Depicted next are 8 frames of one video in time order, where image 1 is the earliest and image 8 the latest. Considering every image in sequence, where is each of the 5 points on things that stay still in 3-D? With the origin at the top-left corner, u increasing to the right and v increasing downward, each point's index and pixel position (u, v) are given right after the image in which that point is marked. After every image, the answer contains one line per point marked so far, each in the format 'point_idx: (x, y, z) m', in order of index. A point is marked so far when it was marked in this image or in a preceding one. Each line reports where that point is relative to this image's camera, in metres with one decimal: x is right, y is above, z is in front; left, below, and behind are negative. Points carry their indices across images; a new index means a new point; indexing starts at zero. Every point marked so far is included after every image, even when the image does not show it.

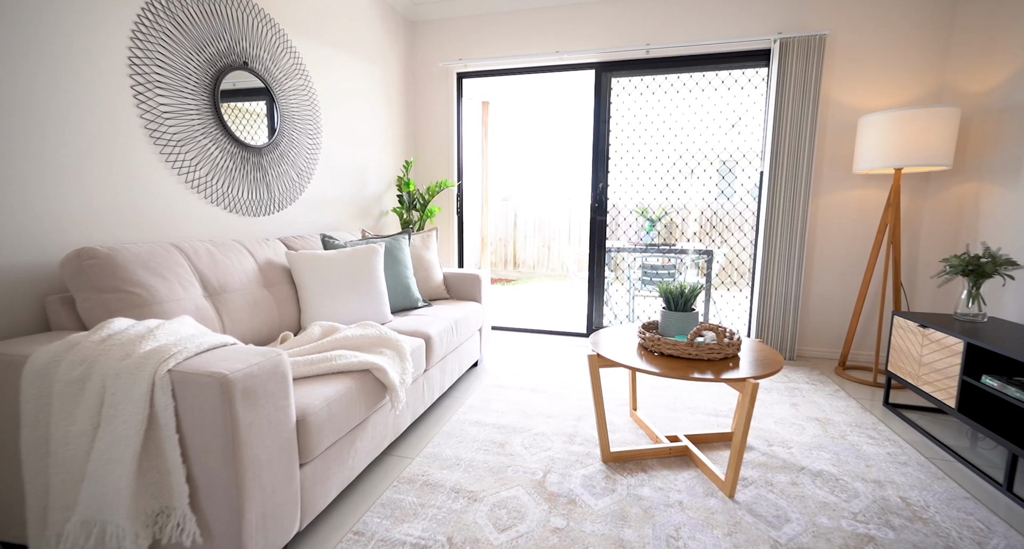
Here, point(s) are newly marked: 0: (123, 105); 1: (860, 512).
0: (-1.5, +0.7, +1.6) m
1: (+1.2, -0.8, +1.4) m
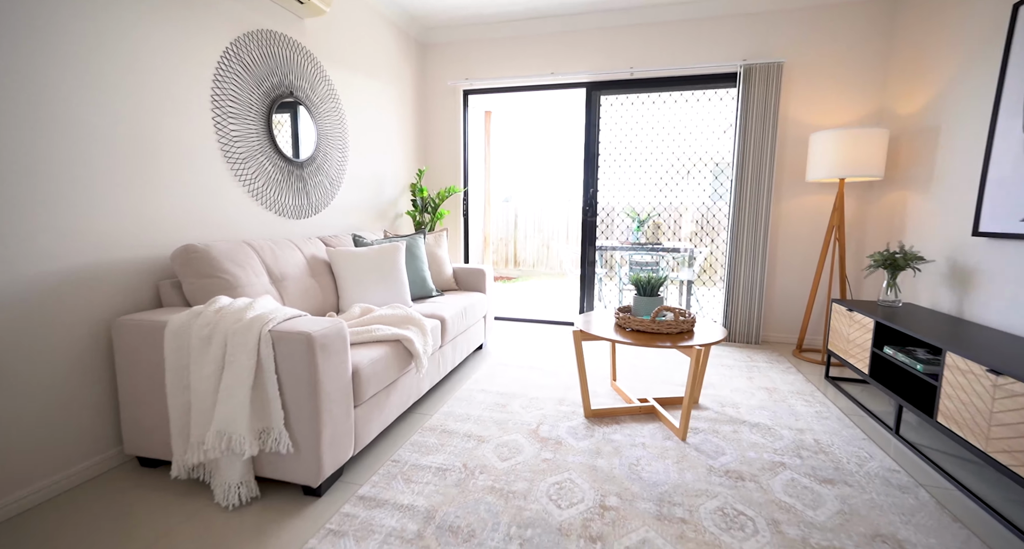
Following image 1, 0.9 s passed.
0: (-1.5, +0.7, +2.0) m
1: (+1.2, -0.8, +1.8) m
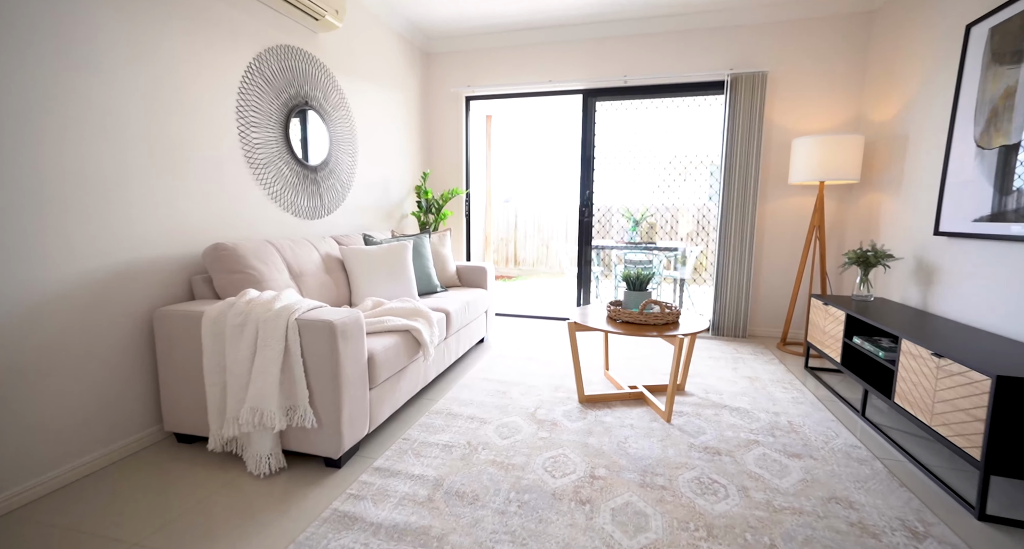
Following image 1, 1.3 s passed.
0: (-1.5, +0.7, +2.2) m
1: (+1.2, -0.7, +2.0) m
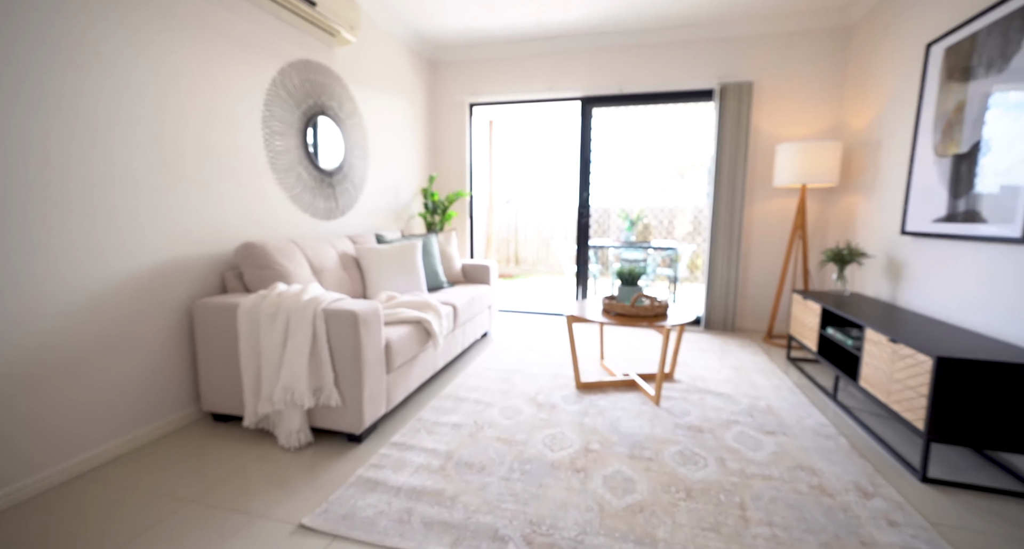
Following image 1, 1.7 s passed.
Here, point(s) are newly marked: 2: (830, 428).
0: (-1.5, +0.7, +2.4) m
1: (+1.2, -0.7, +2.2) m
2: (+1.5, -0.7, +2.0) m
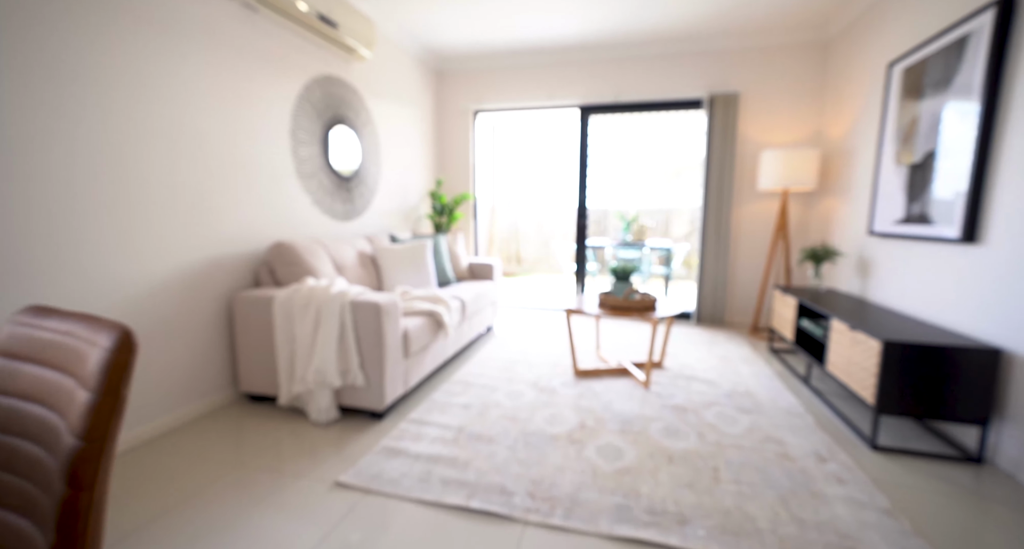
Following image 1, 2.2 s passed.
0: (-1.5, +0.8, +2.6) m
1: (+1.2, -0.7, +2.5) m
2: (+1.6, -0.7, +2.2) m
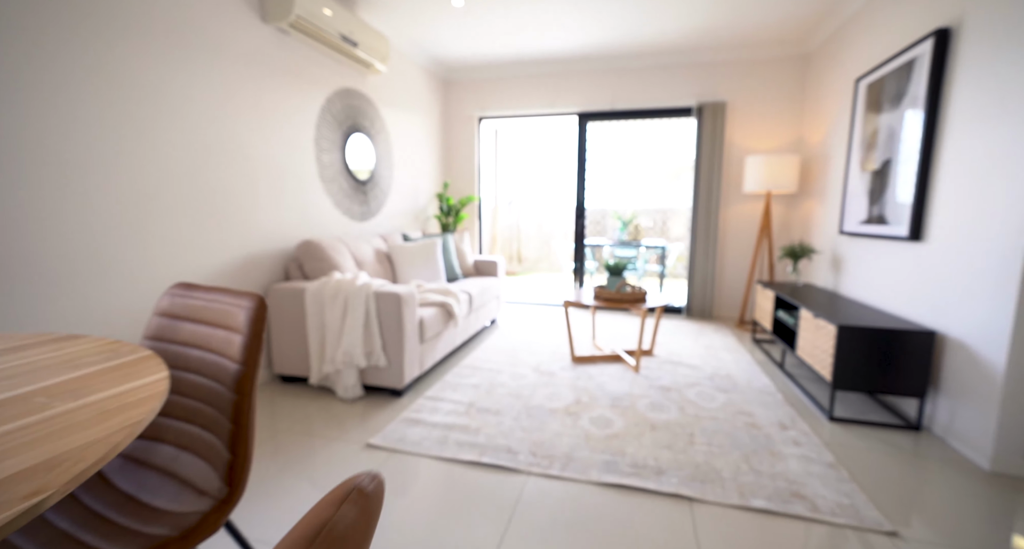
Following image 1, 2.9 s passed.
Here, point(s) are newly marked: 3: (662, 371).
0: (-1.5, +0.8, +2.9) m
1: (+1.2, -0.7, +2.7) m
2: (+1.6, -0.7, +2.5) m
3: (+1.0, -0.7, +2.8) m
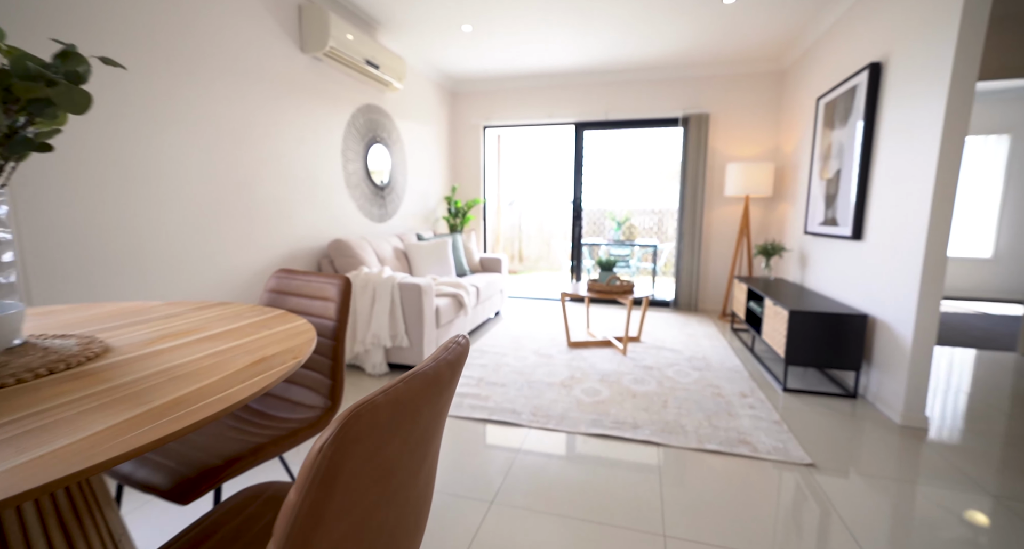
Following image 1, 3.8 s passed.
0: (-1.4, +0.8, +3.3) m
1: (+1.3, -0.6, +3.1) m
2: (+1.6, -0.7, +2.9) m
3: (+1.1, -0.6, +3.2) m
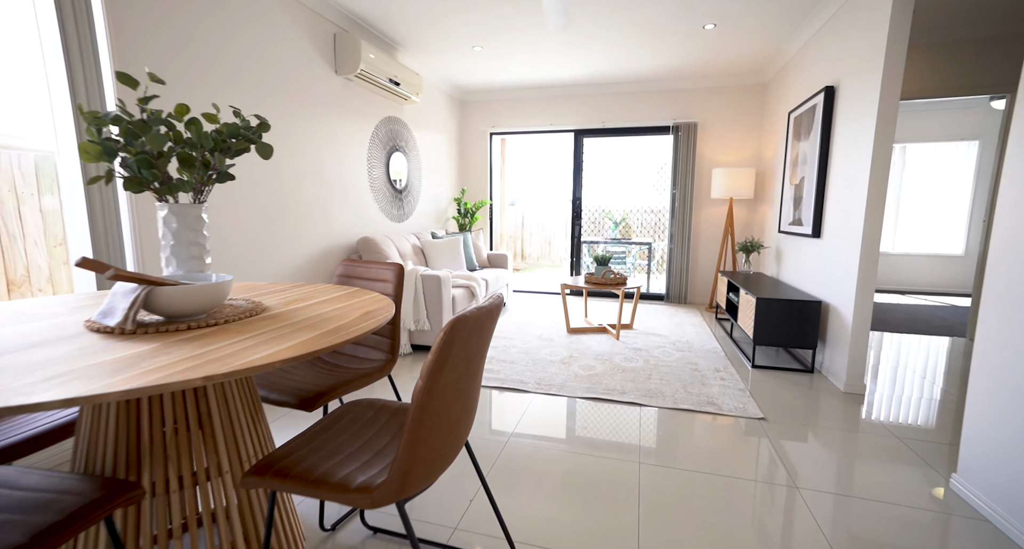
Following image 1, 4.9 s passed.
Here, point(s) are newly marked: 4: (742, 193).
0: (-1.4, +0.9, +3.7) m
1: (+1.3, -0.6, +3.5) m
2: (+1.7, -0.6, +3.3) m
3: (+1.1, -0.6, +3.6) m
4: (+2.4, +0.9, +4.4) m
